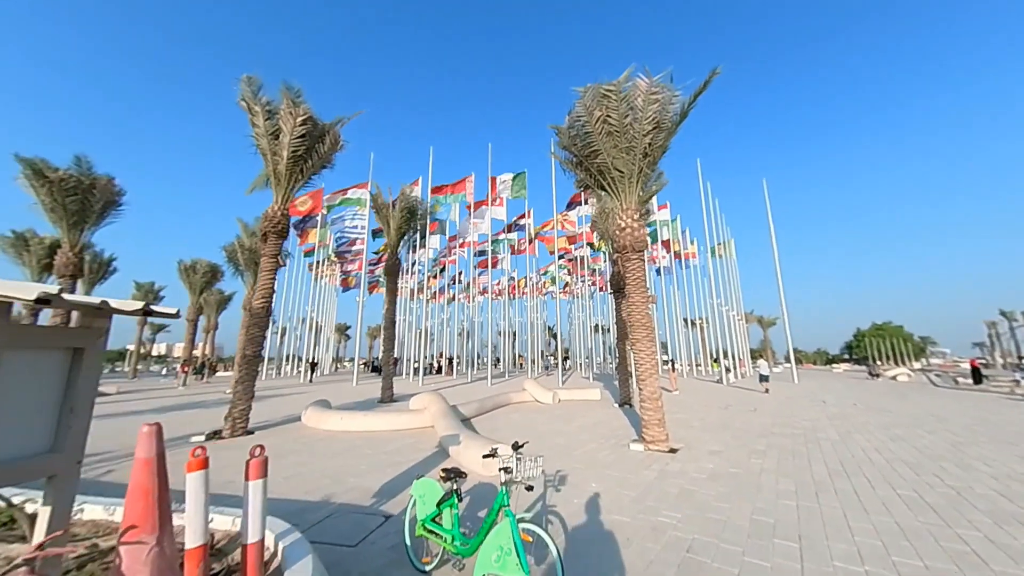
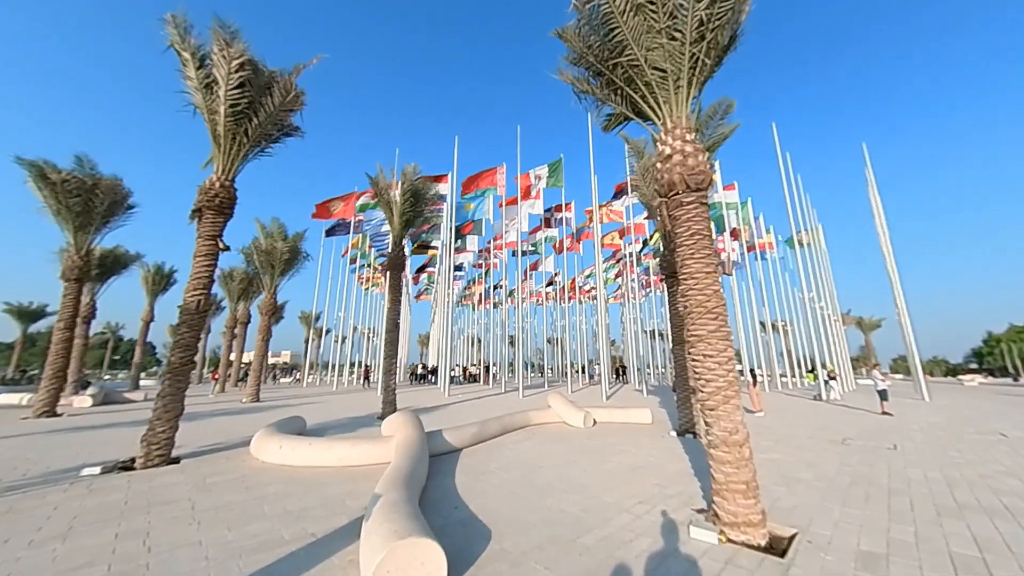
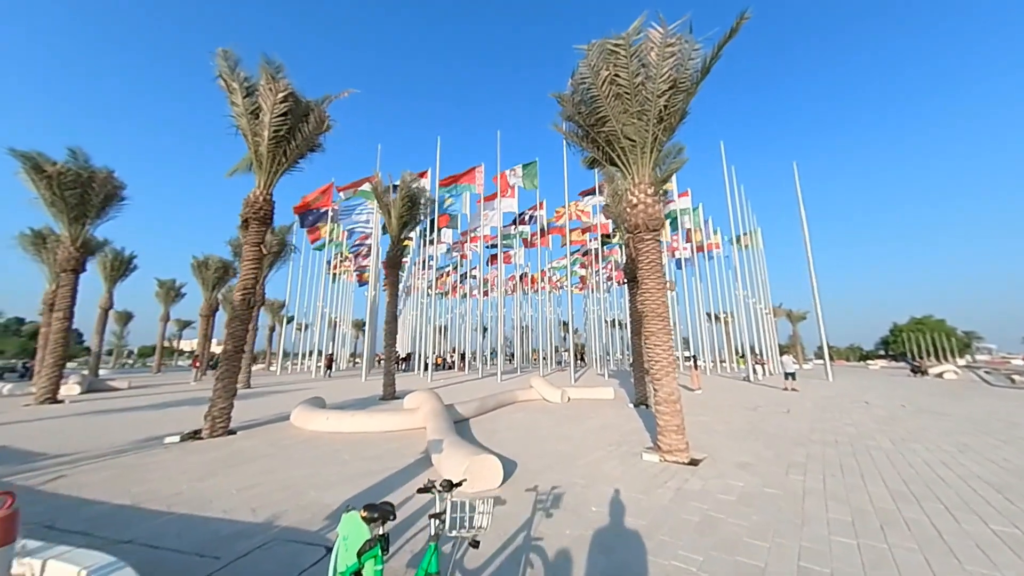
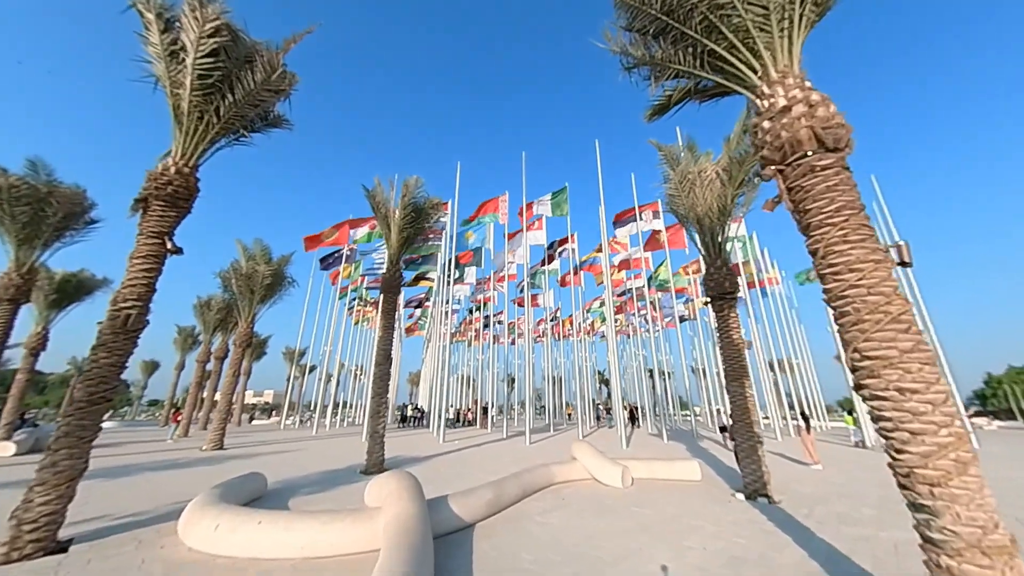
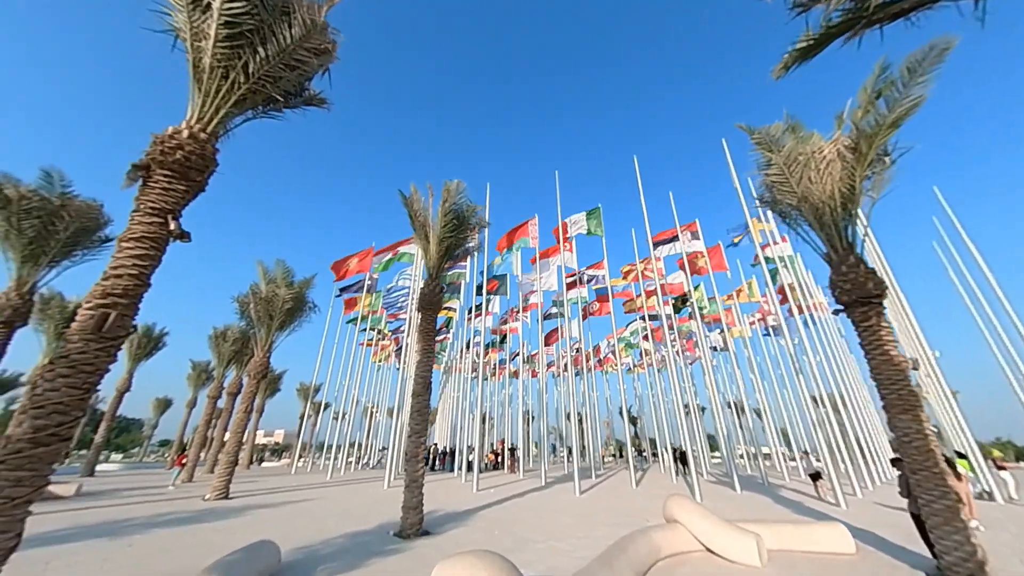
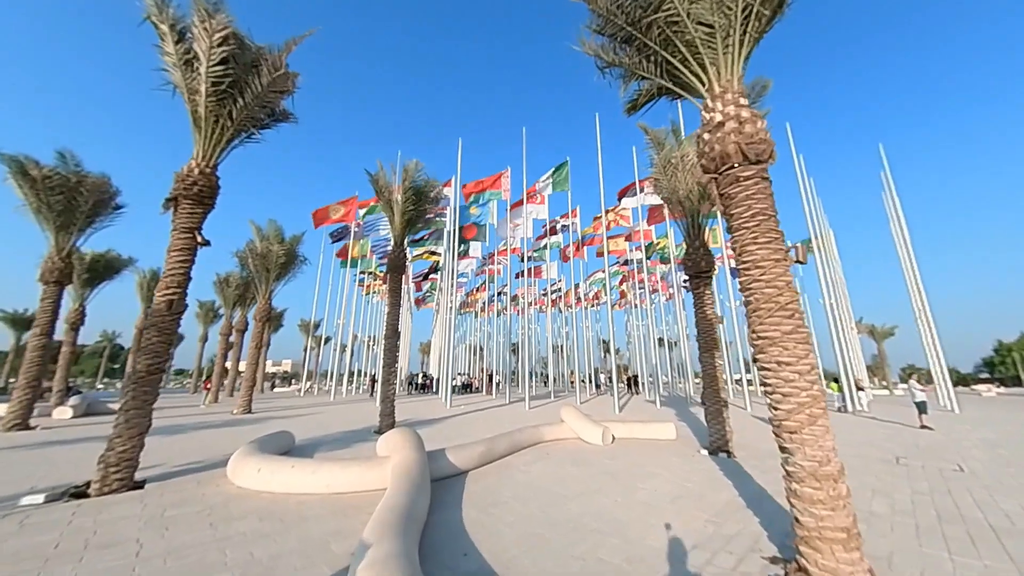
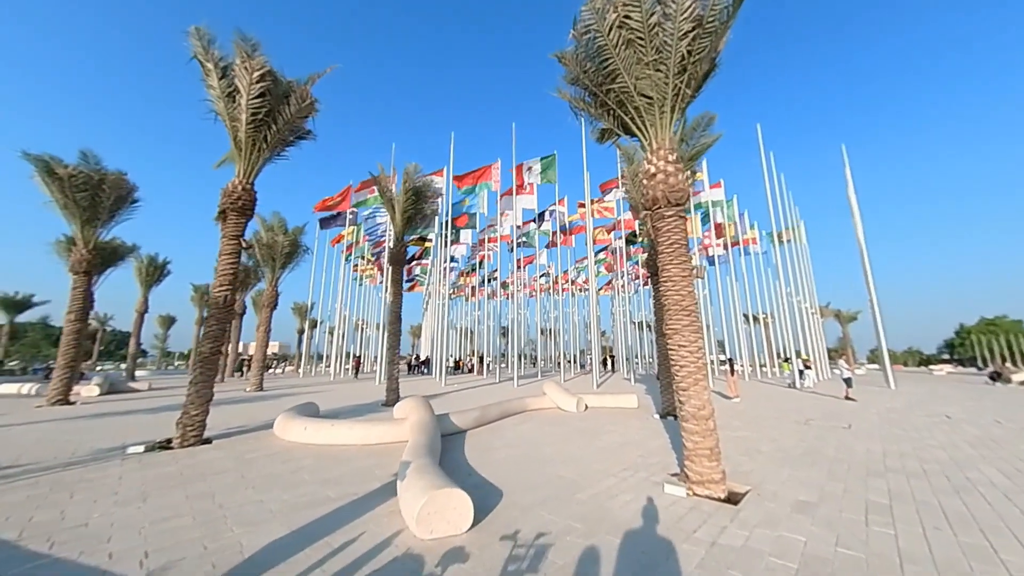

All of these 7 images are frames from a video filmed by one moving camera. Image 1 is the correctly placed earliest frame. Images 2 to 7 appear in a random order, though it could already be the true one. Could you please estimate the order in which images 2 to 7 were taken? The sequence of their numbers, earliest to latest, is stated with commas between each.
3, 7, 2, 6, 4, 5
